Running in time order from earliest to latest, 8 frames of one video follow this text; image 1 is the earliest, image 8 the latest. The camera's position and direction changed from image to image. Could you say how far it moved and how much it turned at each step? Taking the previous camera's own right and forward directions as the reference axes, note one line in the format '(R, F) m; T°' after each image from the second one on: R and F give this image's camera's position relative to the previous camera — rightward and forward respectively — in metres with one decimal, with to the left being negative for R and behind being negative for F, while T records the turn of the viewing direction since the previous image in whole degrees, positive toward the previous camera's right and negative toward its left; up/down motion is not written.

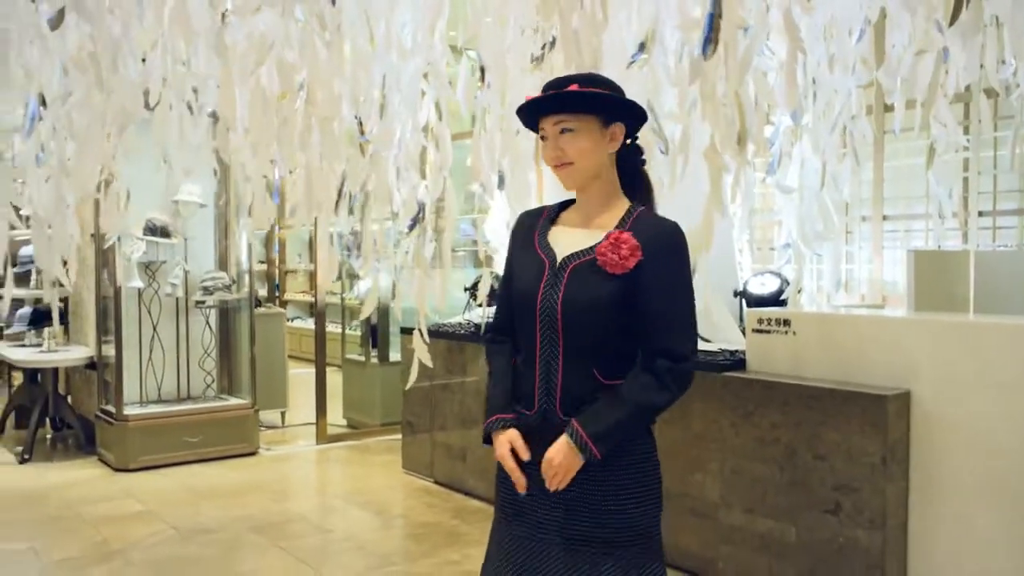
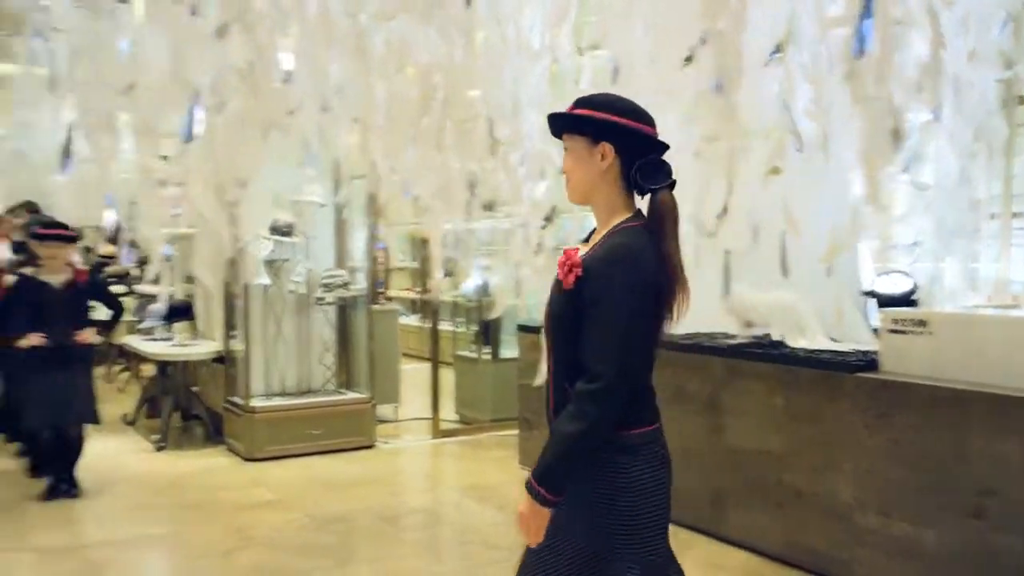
(-0.2, -0.1) m; -5°
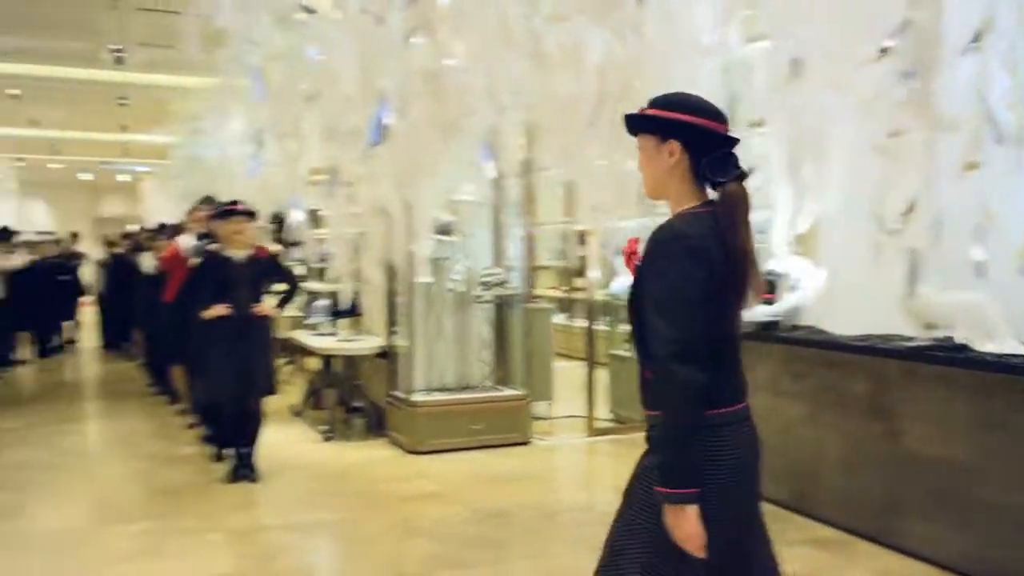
(-0.1, 0.0) m; -8°
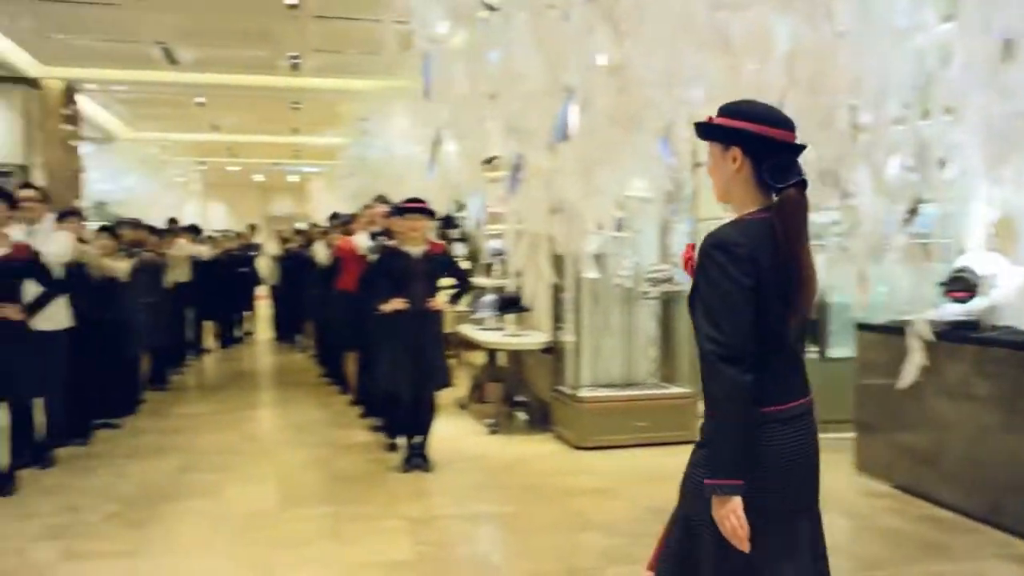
(-0.1, 0.0) m; -9°
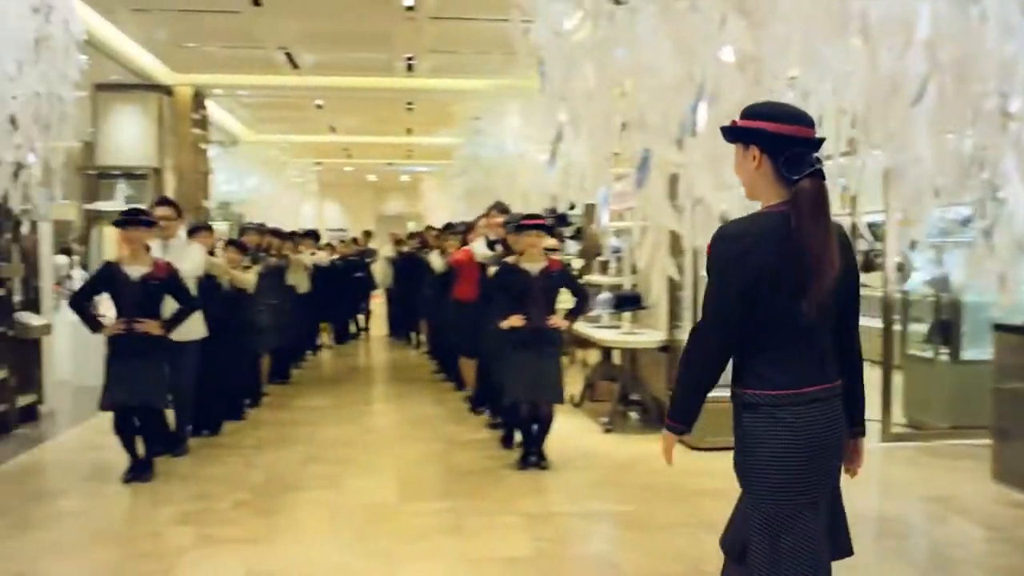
(-0.1, 0.0) m; -7°
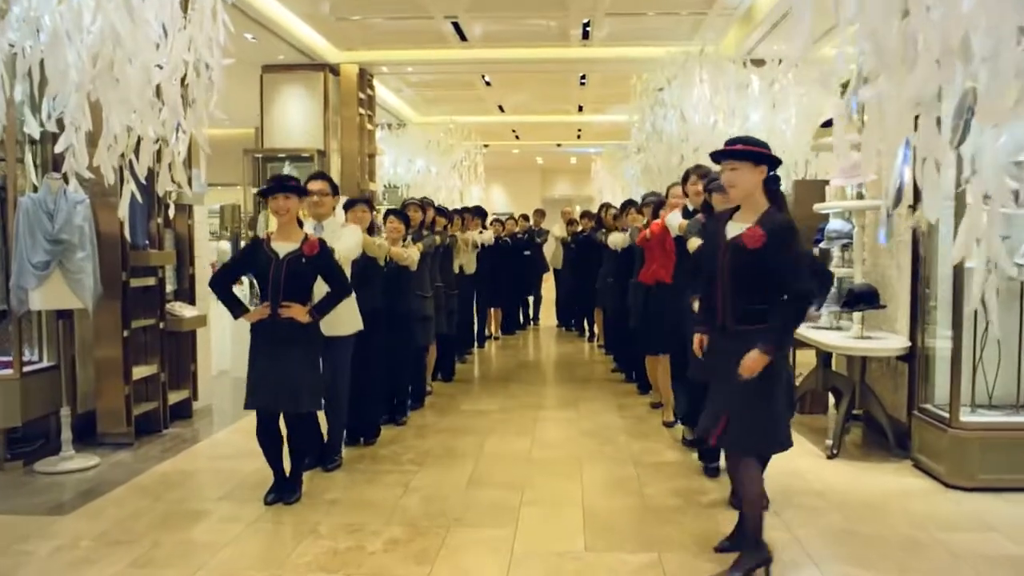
(-0.2, +0.9) m; -10°
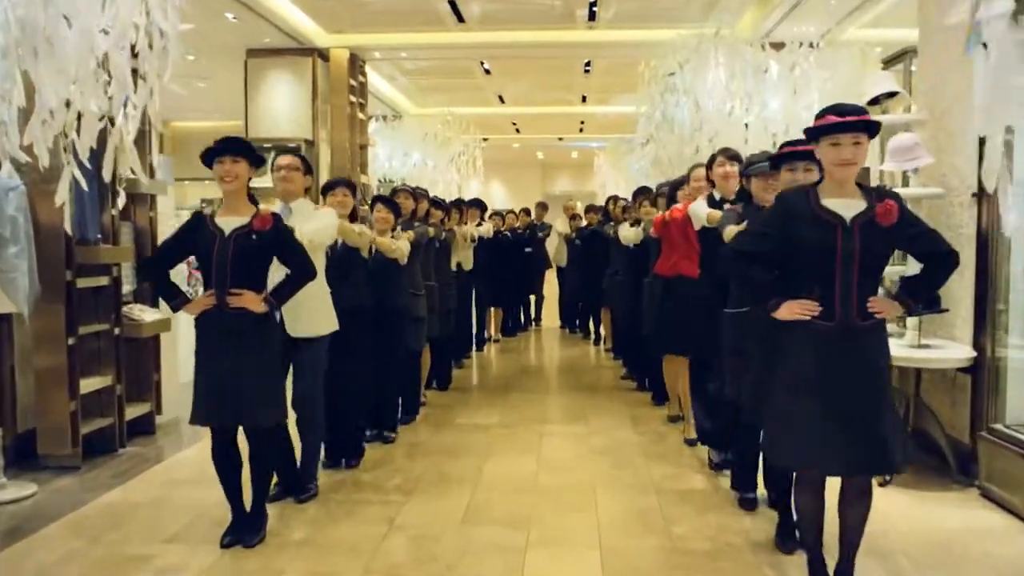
(0.0, +0.7) m; 0°
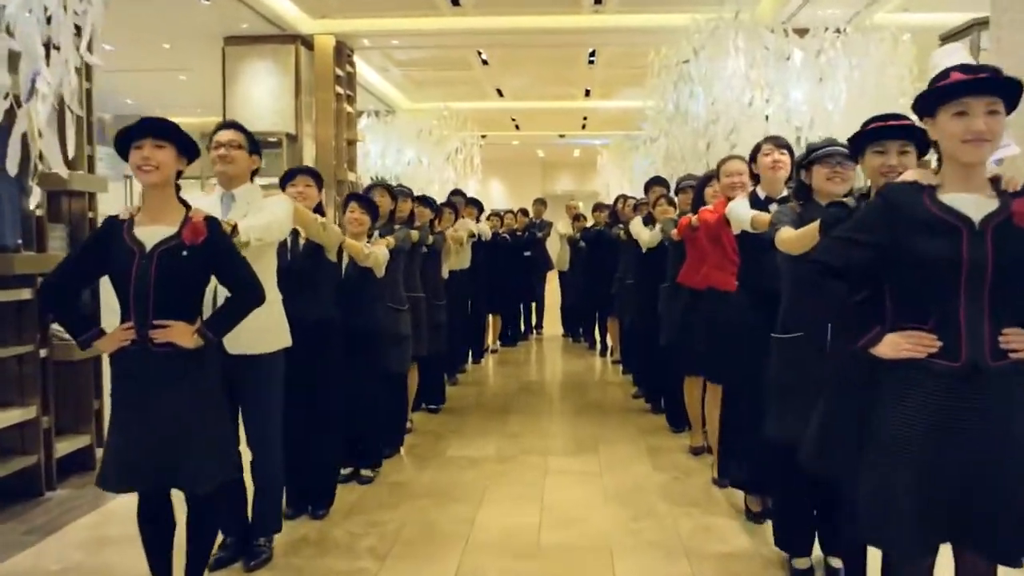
(0.0, +0.8) m; 0°
